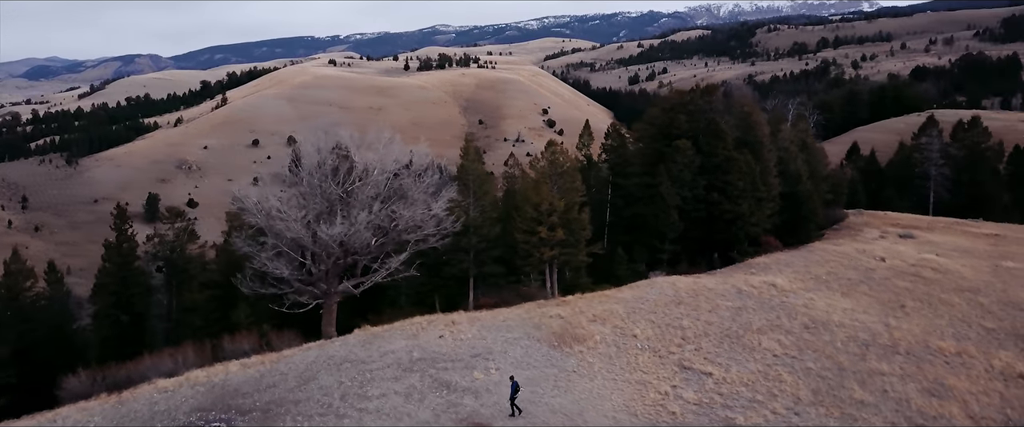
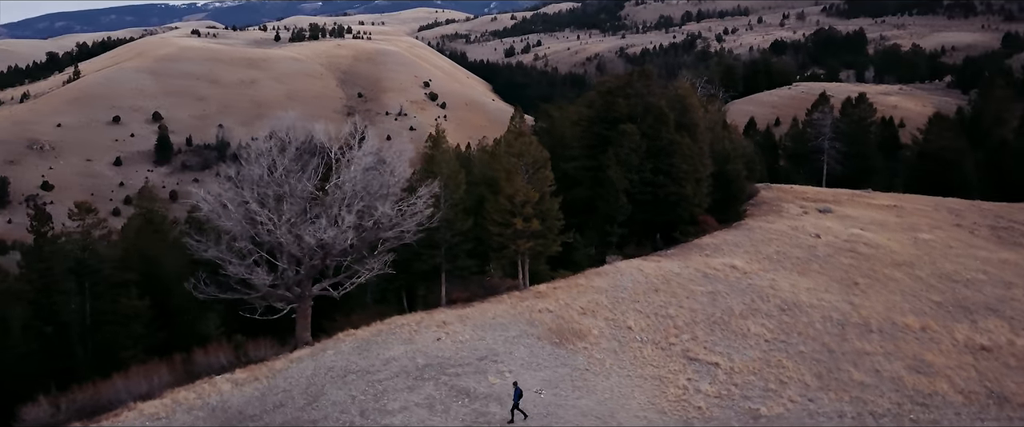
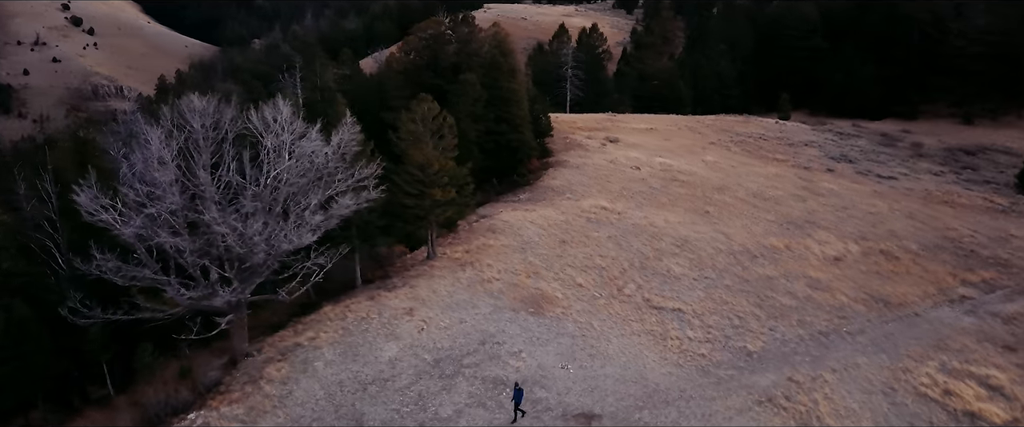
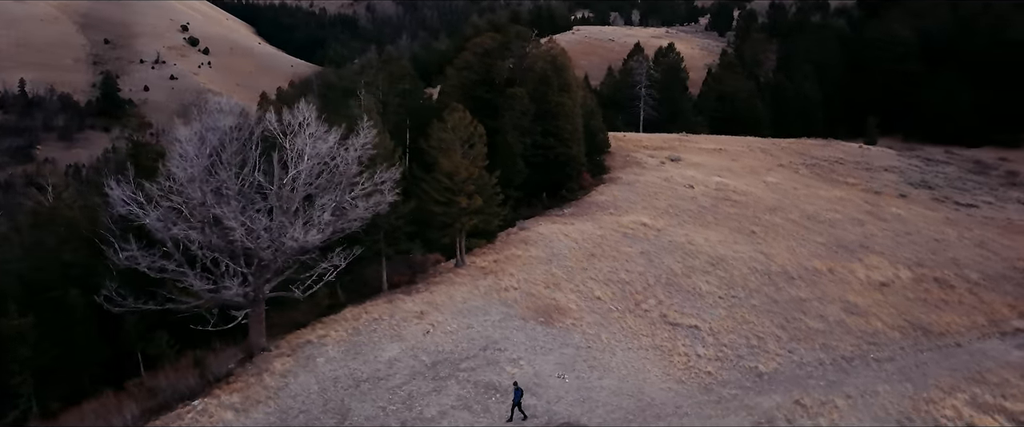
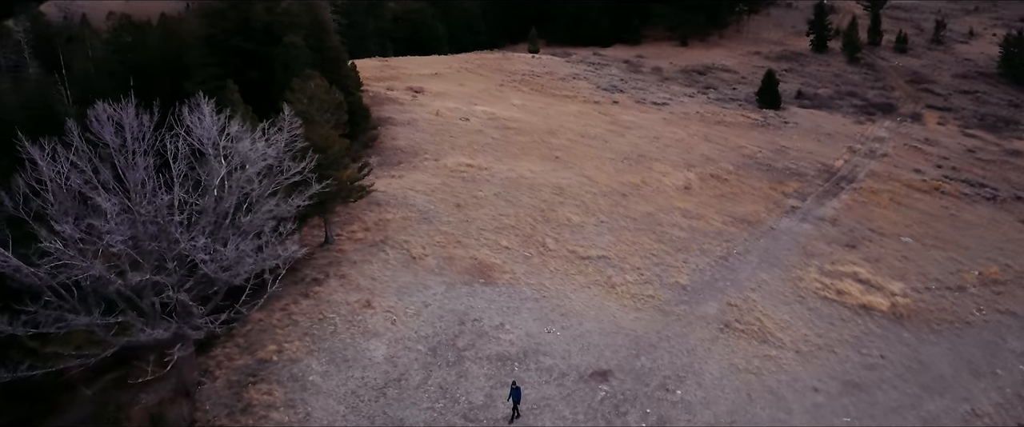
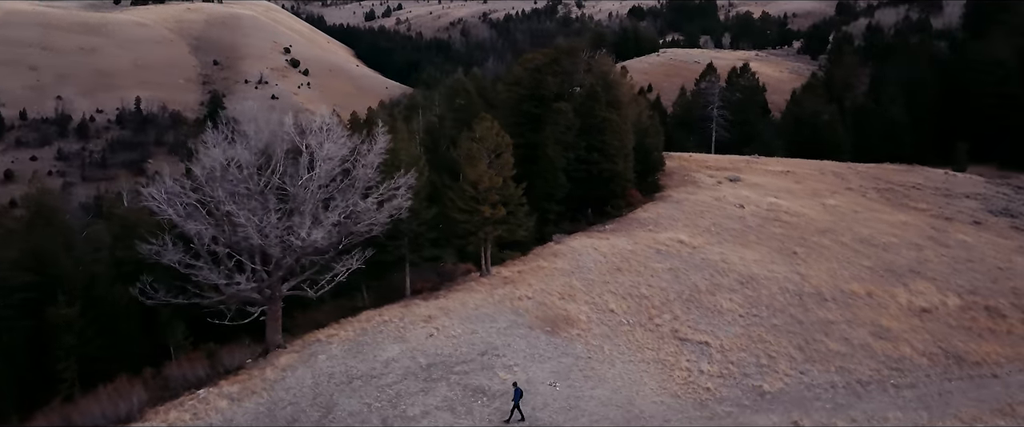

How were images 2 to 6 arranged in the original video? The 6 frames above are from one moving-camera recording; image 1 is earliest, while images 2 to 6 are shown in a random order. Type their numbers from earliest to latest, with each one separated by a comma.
2, 6, 4, 3, 5
